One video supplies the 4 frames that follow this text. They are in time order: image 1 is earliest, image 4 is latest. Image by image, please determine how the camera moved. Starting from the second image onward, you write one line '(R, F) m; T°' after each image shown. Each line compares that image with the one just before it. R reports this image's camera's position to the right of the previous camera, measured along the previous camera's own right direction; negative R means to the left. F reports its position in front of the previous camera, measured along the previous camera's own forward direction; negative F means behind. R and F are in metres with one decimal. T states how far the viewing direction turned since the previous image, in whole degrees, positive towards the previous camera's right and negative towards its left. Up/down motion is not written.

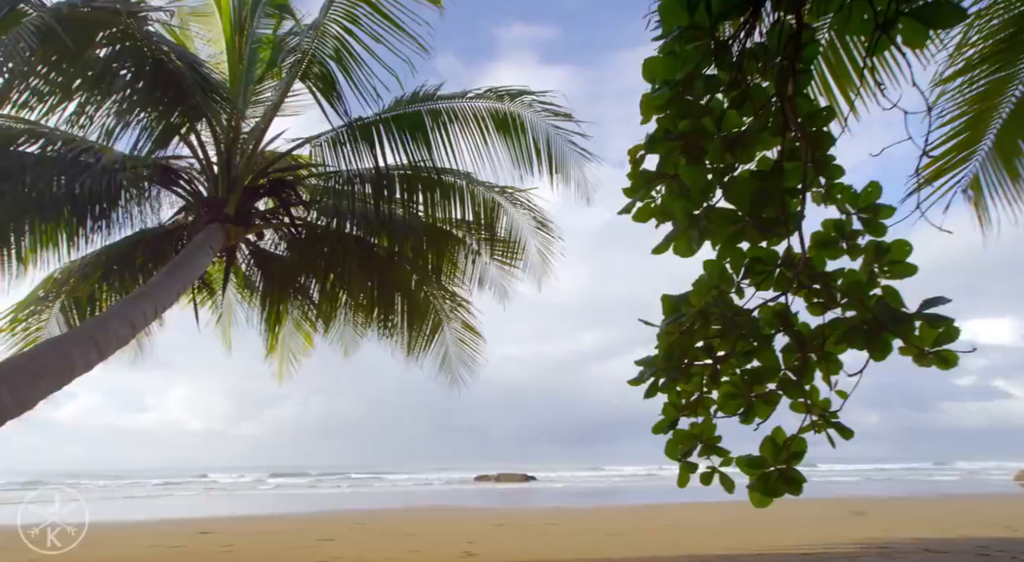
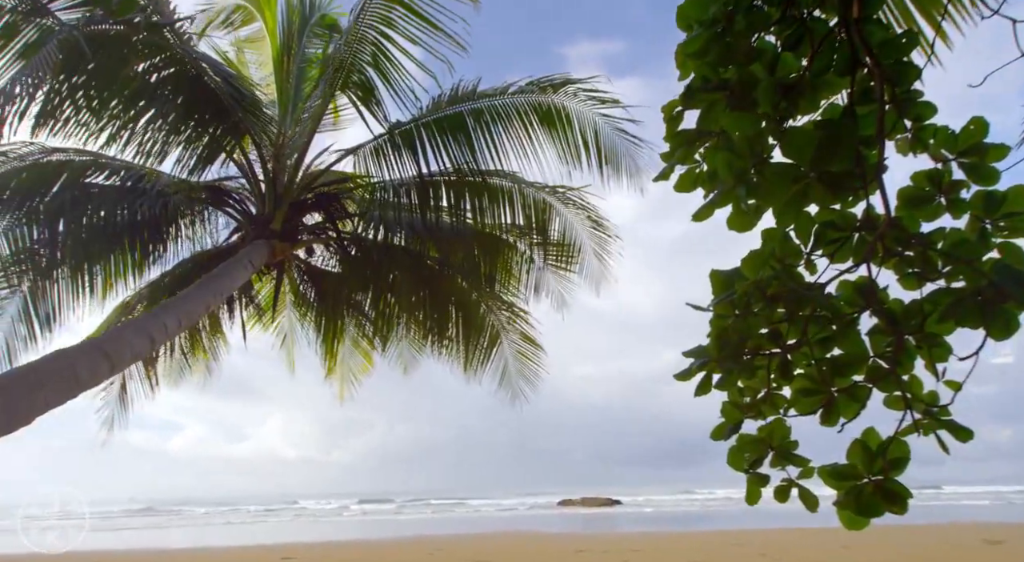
(+0.1, +0.3) m; -7°
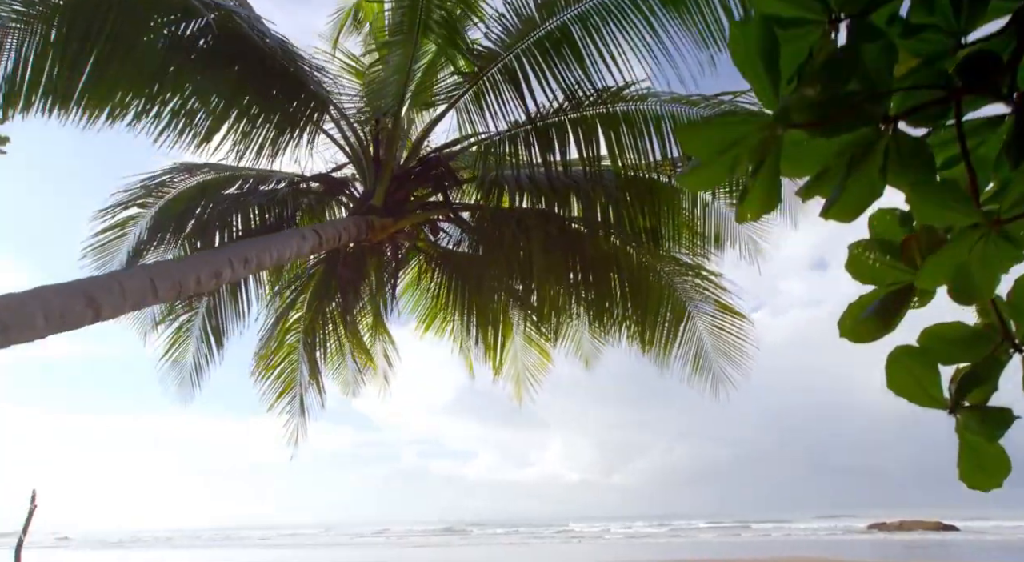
(+0.4, +1.0) m; -21°
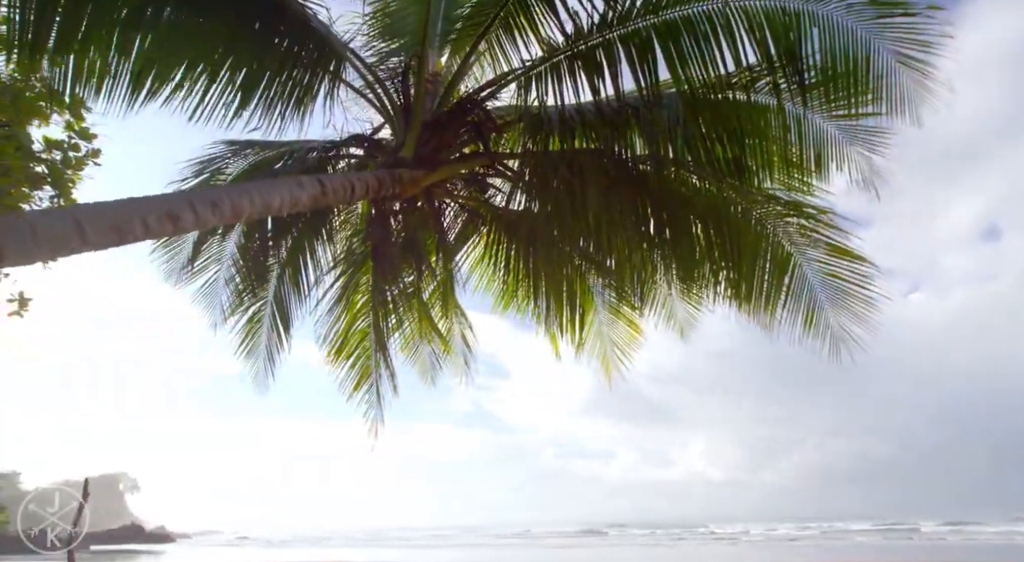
(+0.3, +0.5) m; -11°
